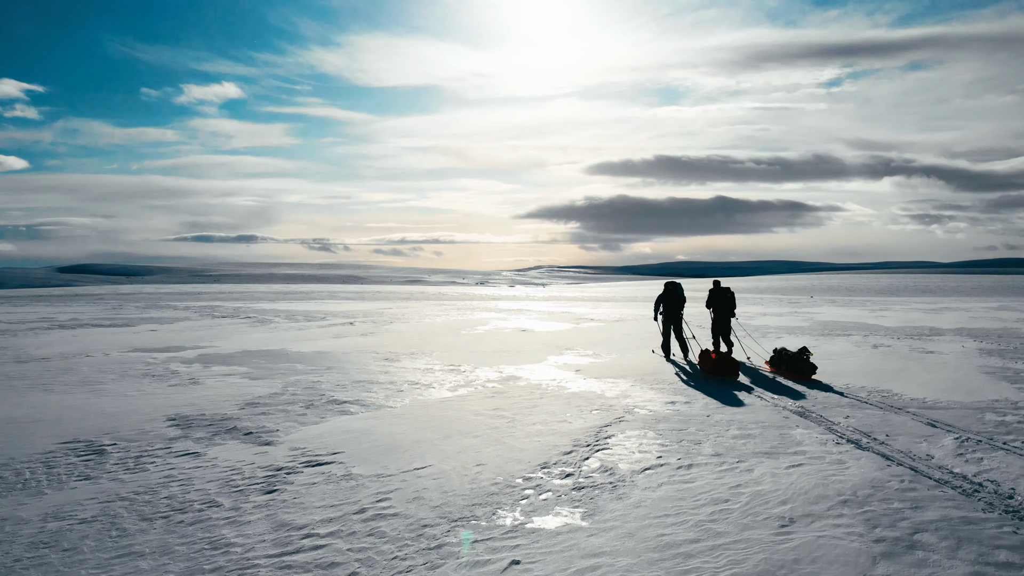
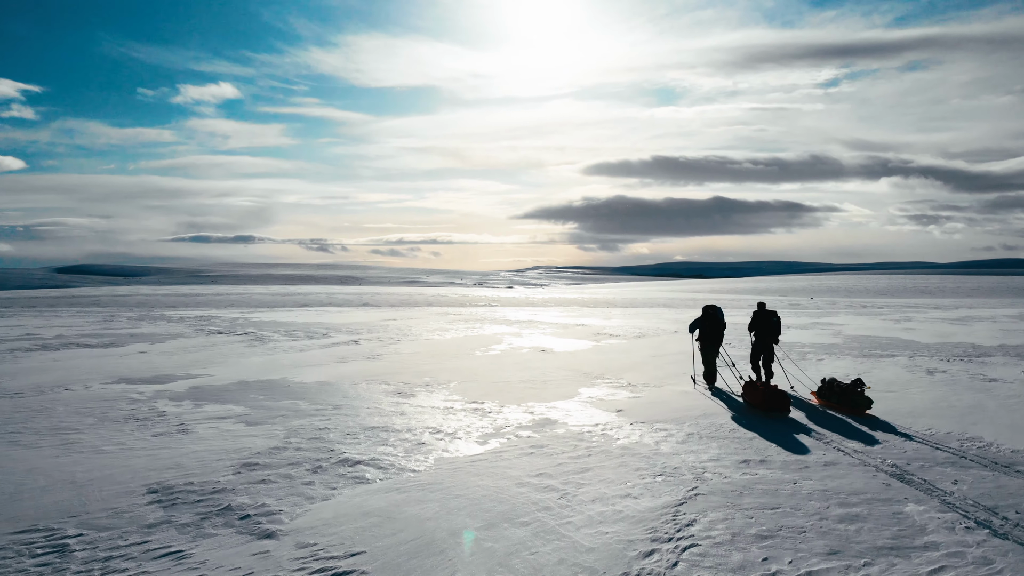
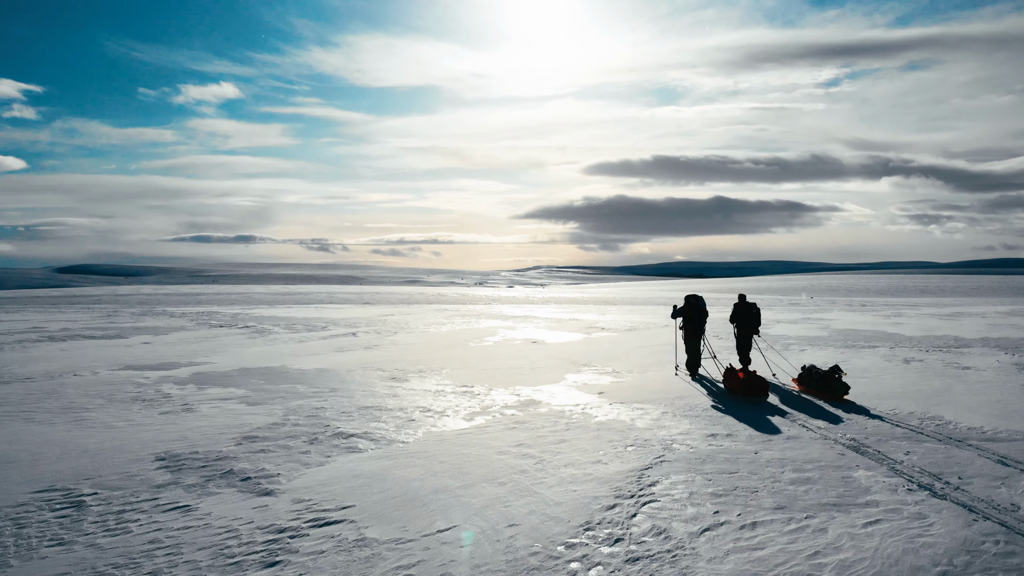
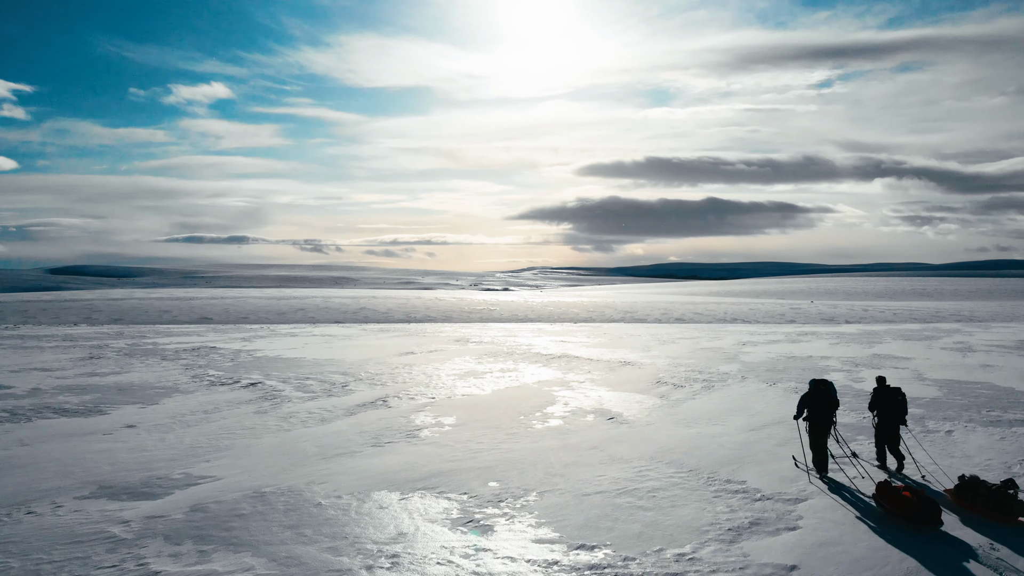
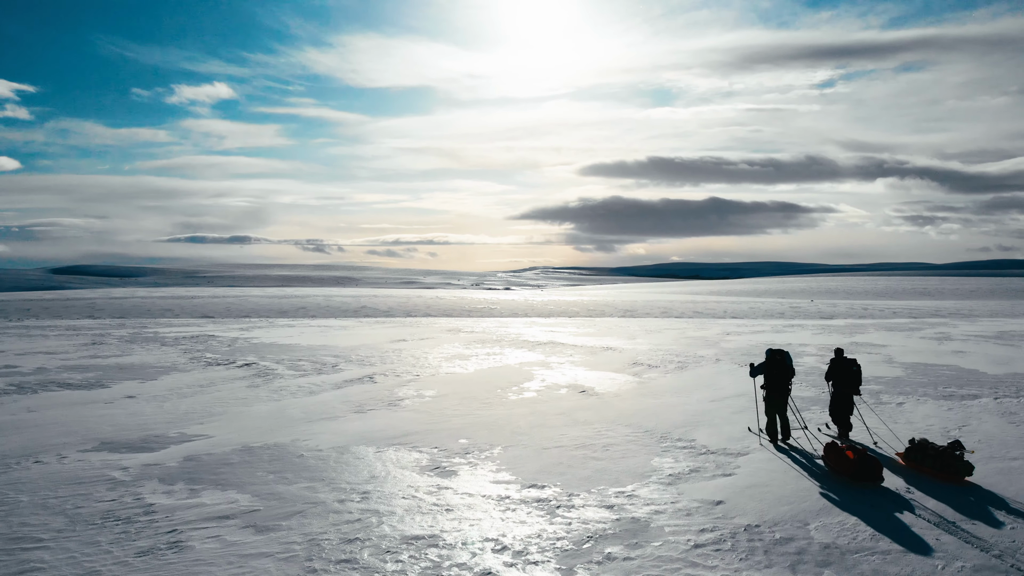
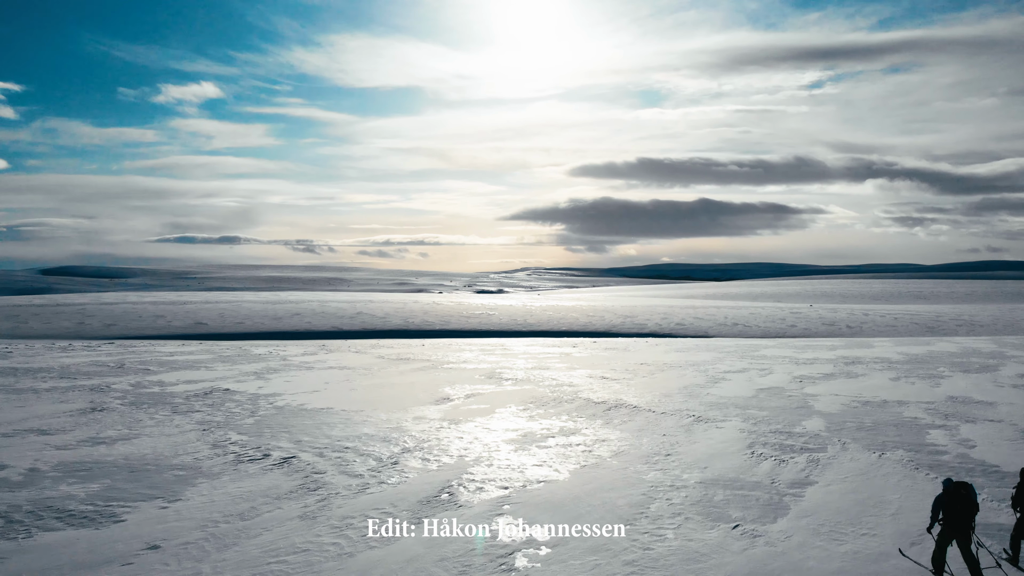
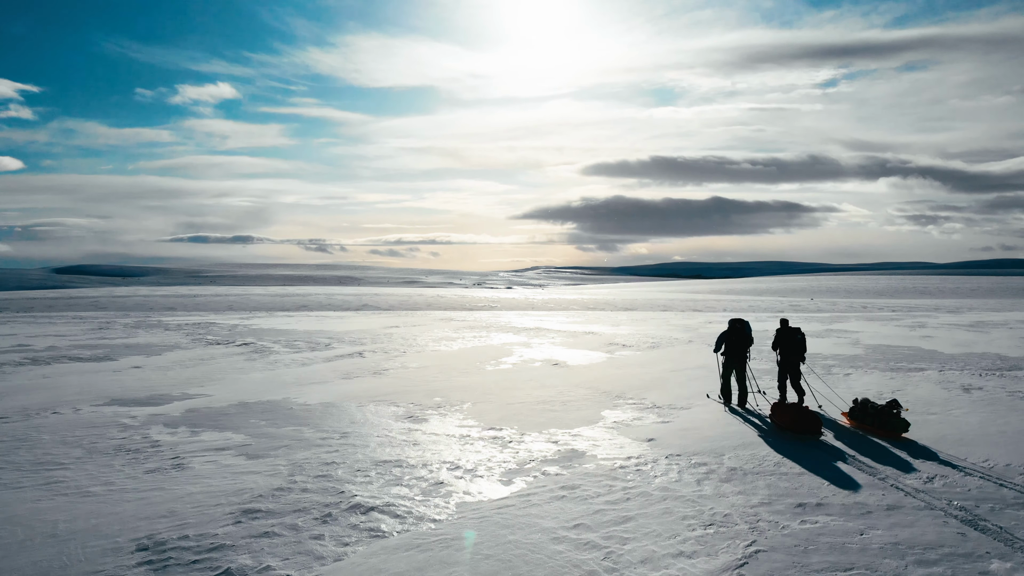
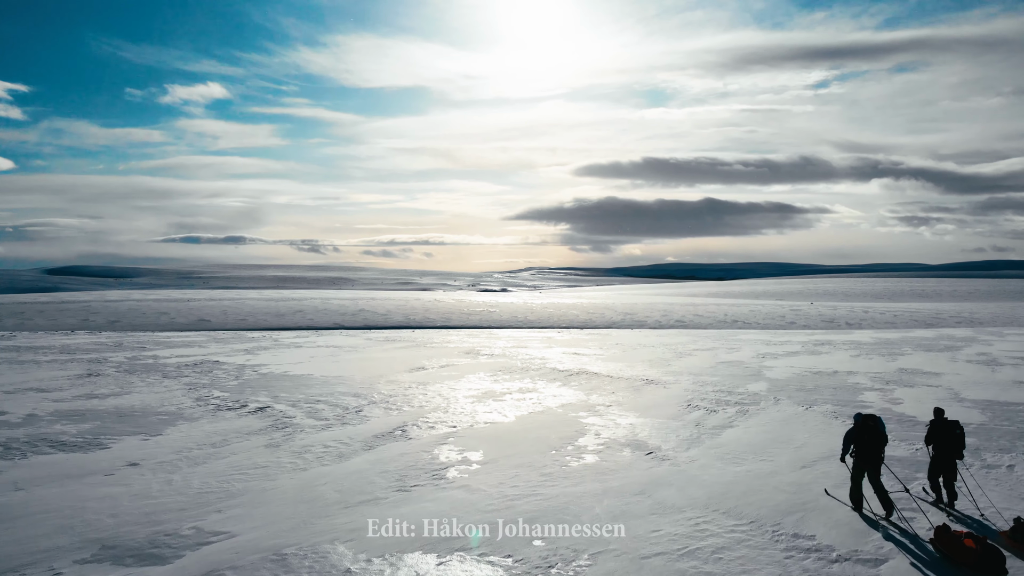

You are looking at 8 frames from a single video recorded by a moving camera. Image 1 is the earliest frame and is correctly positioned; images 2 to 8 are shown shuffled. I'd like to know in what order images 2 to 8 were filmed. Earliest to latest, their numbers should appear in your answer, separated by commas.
3, 2, 7, 5, 4, 8, 6
